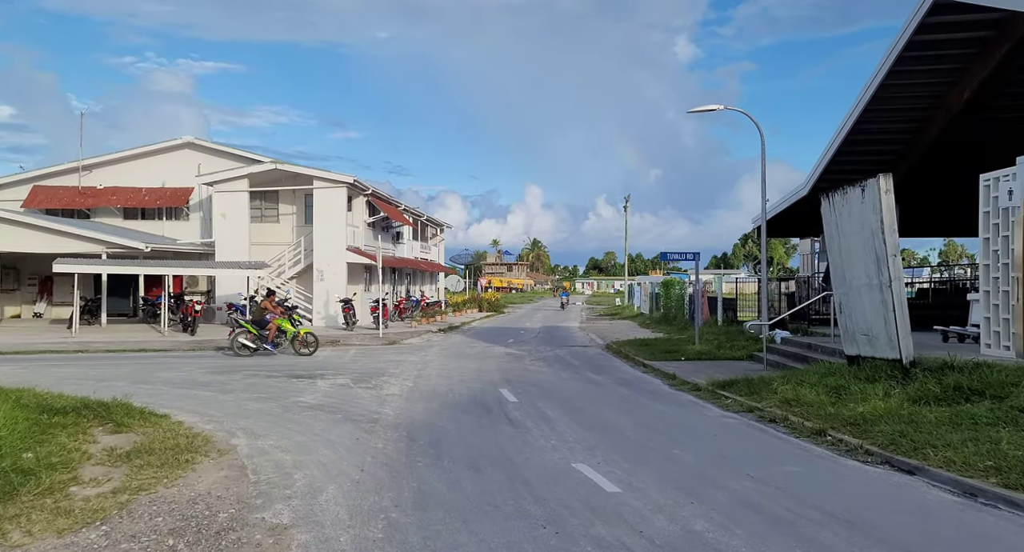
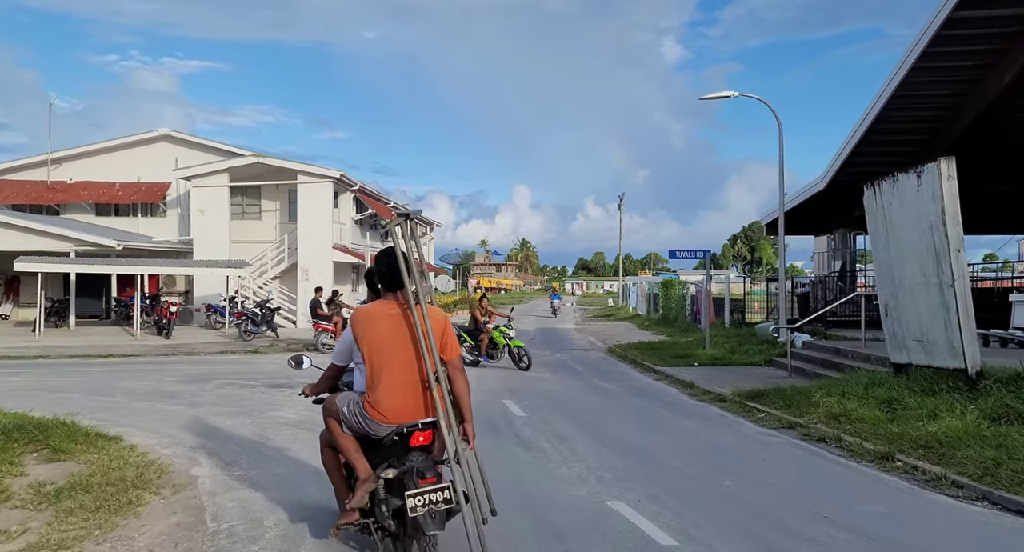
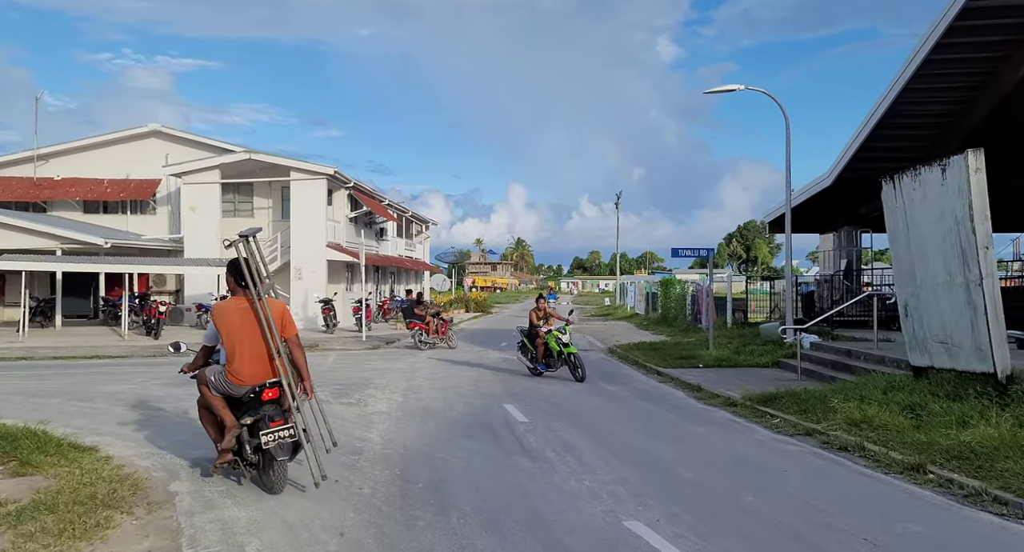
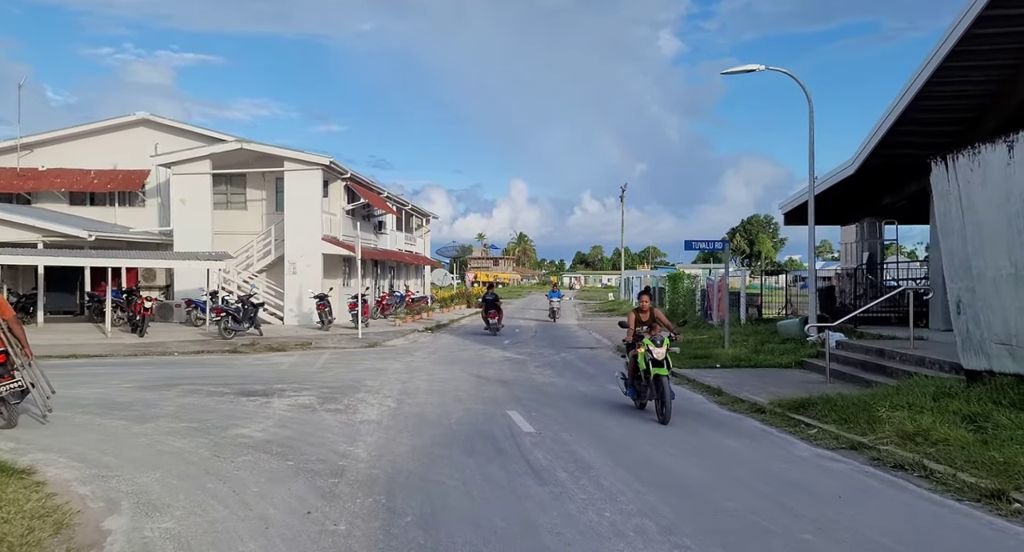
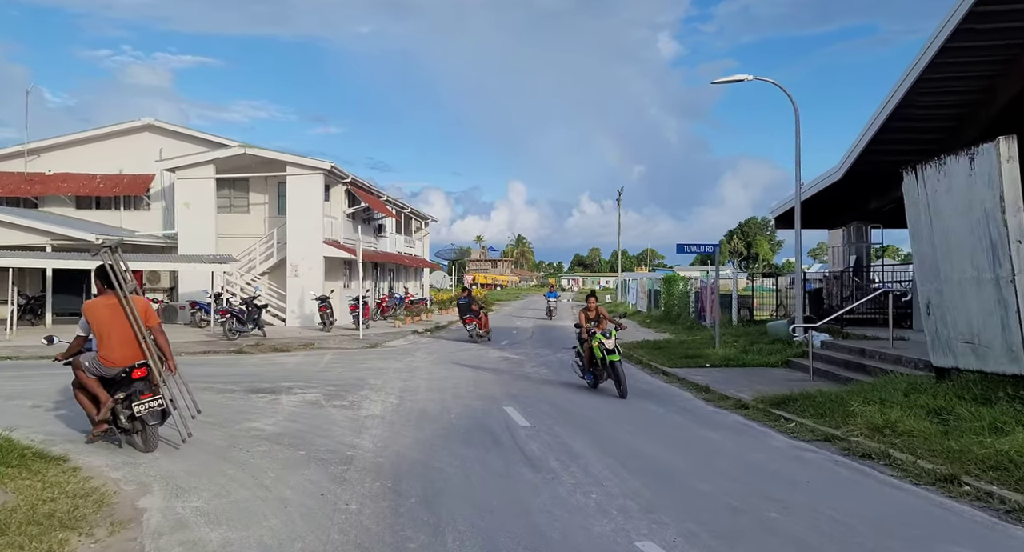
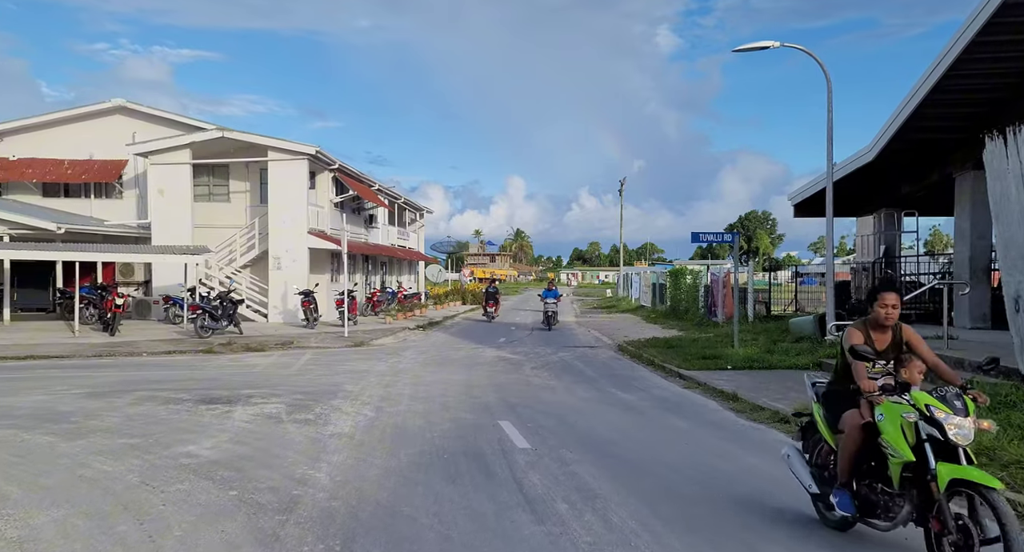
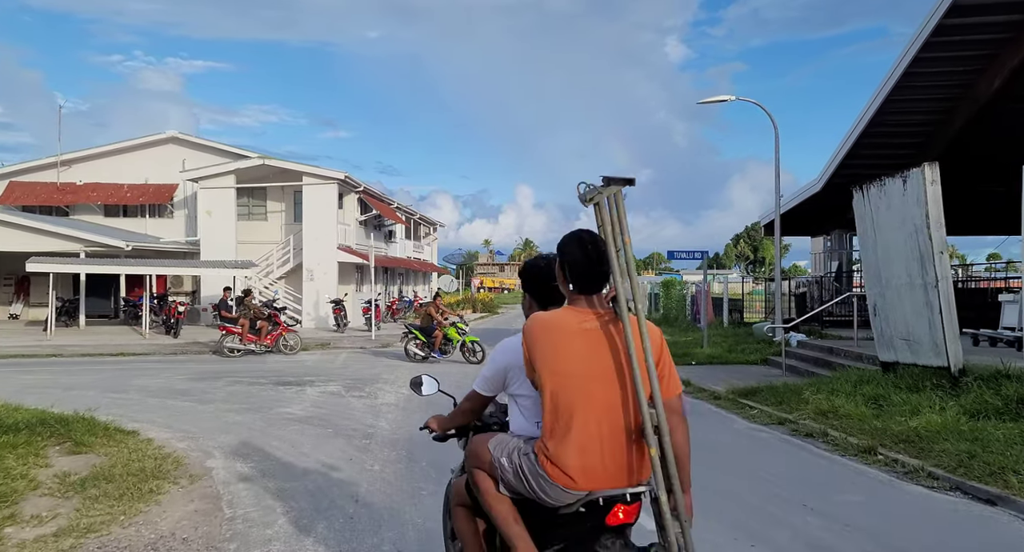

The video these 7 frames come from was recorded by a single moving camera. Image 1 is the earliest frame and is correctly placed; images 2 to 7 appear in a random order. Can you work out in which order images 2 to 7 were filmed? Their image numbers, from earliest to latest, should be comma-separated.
7, 2, 3, 5, 4, 6
